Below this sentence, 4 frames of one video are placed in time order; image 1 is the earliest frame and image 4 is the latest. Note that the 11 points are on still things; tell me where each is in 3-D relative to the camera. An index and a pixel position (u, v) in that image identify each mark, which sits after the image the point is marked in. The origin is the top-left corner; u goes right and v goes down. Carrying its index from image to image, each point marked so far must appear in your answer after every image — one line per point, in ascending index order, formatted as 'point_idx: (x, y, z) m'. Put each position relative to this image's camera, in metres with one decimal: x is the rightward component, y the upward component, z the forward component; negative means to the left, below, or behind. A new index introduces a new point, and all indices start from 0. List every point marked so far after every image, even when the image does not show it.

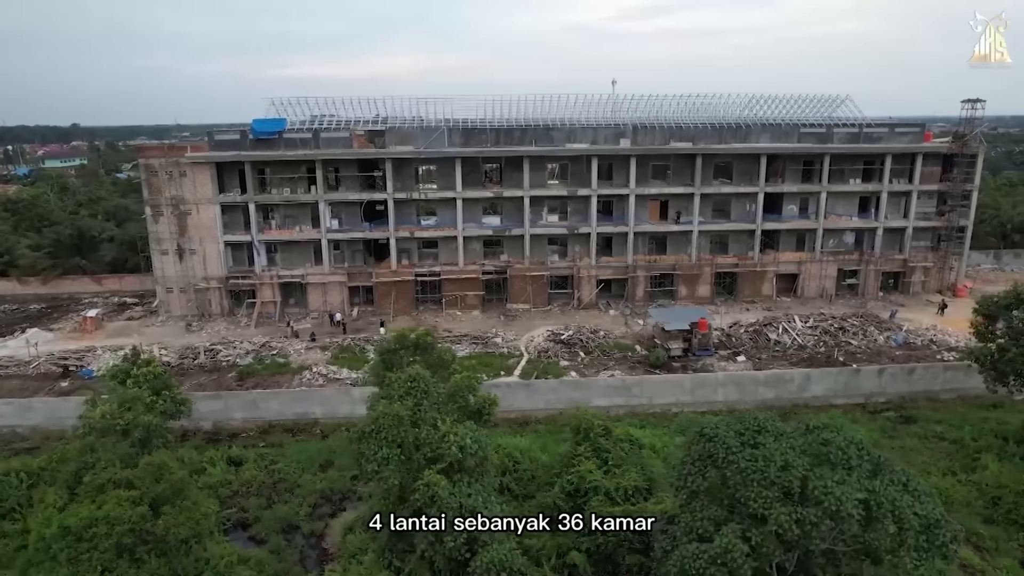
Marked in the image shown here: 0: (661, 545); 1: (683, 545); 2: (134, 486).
0: (+3.3, -5.6, +14.6) m
1: (+3.5, -5.2, +13.4) m
2: (-8.9, -4.7, +15.8) m
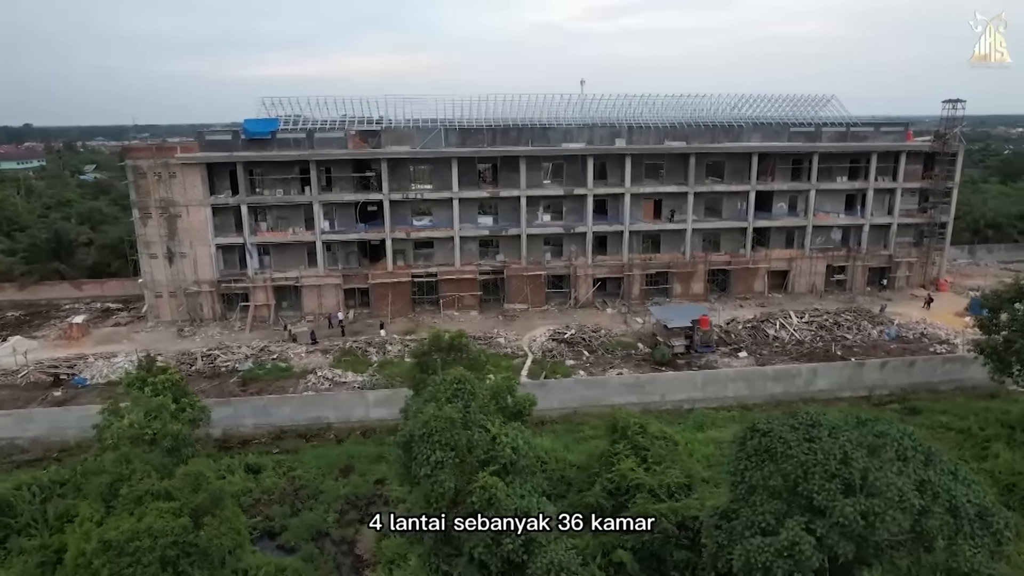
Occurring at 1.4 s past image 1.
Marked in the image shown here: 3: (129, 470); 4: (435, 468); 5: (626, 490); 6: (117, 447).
0: (+4.5, -5.5, +14.7) m
1: (+4.8, -5.1, +13.5) m
2: (-7.8, -4.8, +15.4) m
3: (-9.0, -4.3, +15.8) m
4: (-1.7, -4.0, +14.7) m
5: (+3.1, -5.4, +17.8) m
6: (-9.9, -4.0, +16.7) m
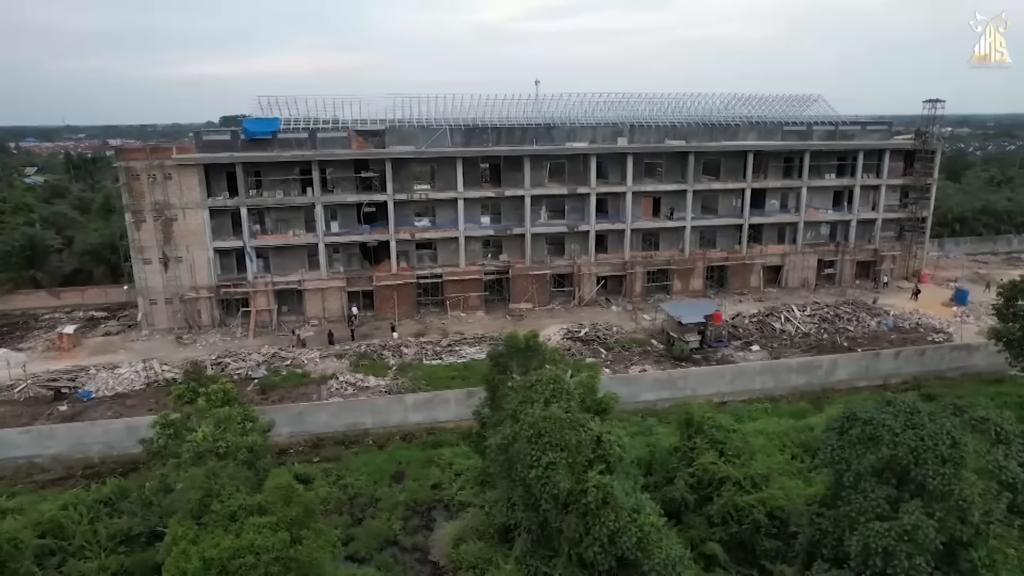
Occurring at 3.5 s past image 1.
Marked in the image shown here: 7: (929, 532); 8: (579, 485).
0: (+6.9, -5.4, +15.1) m
1: (+7.3, -5.0, +13.9) m
2: (-5.4, -4.9, +14.8) m
3: (-6.7, -4.5, +15.1) m
4: (+0.7, -4.0, +14.6) m
5: (+5.3, -5.3, +18.0) m
6: (-7.6, -4.2, +16.0) m
7: (+8.1, -4.7, +13.0) m
8: (+1.5, -4.3, +14.5) m
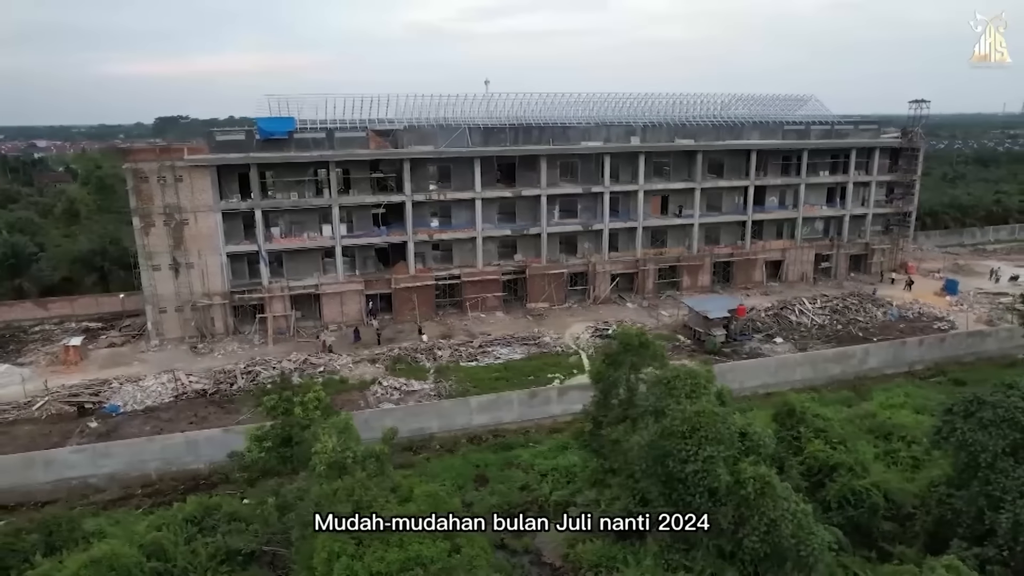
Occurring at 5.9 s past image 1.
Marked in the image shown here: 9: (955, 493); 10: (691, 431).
0: (+10.3, -5.2, +15.7) m
1: (+10.8, -4.7, +14.6) m
2: (-1.9, -5.0, +14.4) m
3: (-3.2, -4.5, +14.6) m
4: (+4.2, -3.9, +14.7) m
5: (+8.4, -5.1, +18.5) m
6: (-4.3, -4.3, +15.4) m
7: (+11.7, -4.5, +13.7) m
8: (+4.9, -4.2, +14.7) m
9: (+10.5, -4.9, +15.9) m
10: (+3.9, -3.2, +15.0) m
